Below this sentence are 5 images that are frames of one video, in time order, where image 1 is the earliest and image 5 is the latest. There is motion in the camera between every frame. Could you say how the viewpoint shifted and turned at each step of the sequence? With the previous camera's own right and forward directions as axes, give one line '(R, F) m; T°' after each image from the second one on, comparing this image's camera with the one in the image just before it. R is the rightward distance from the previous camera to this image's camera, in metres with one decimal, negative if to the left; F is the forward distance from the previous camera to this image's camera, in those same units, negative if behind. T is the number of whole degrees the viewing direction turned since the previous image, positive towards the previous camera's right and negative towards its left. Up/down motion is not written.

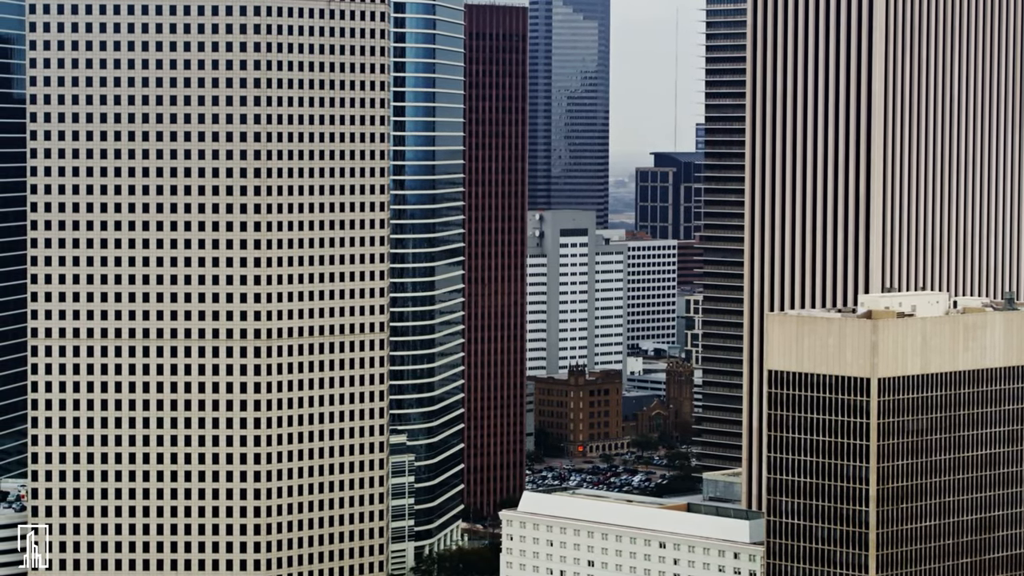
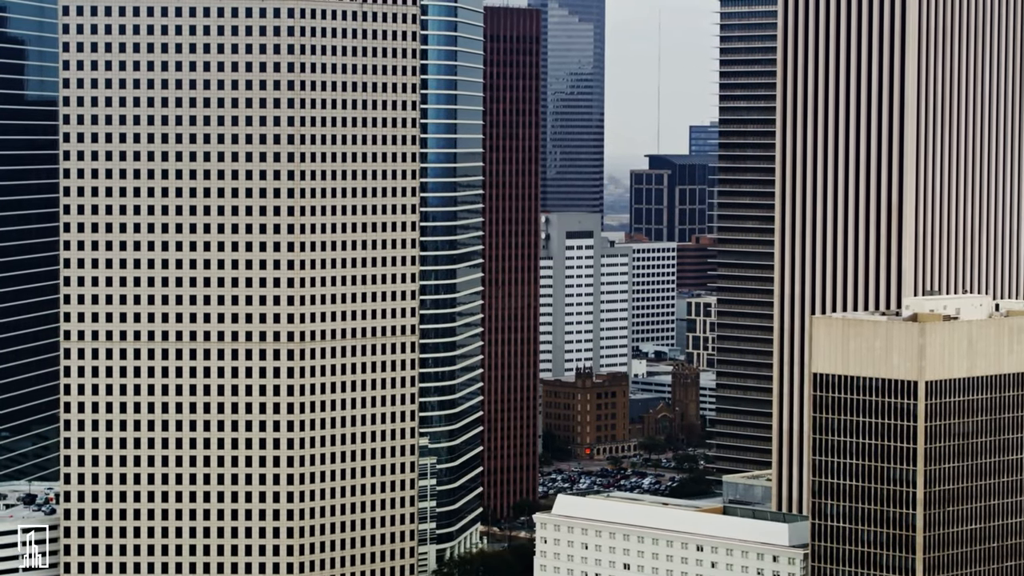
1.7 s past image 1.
(-6.6, +0.5) m; +1°
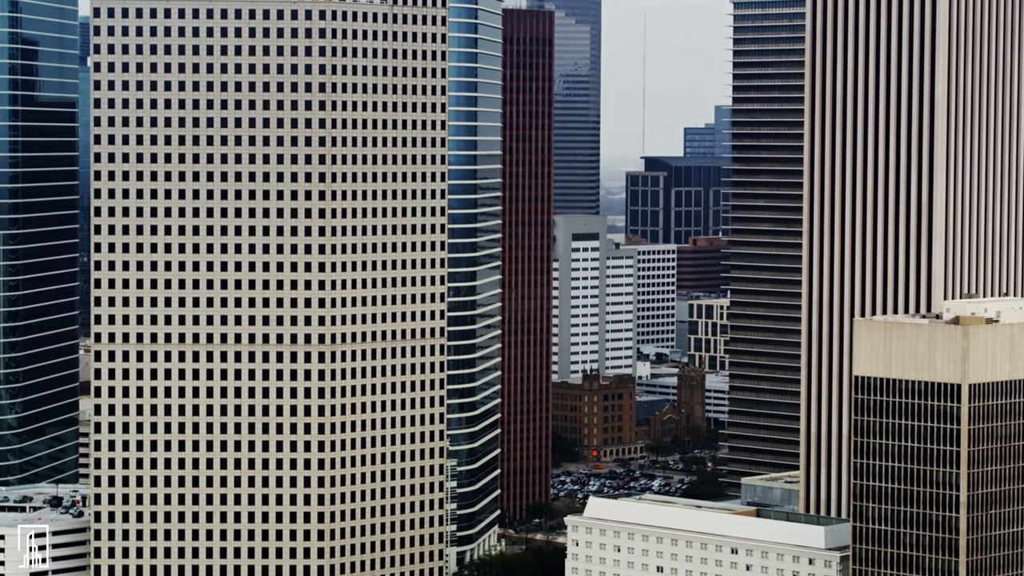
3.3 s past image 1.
(-6.0, +0.3) m; +1°
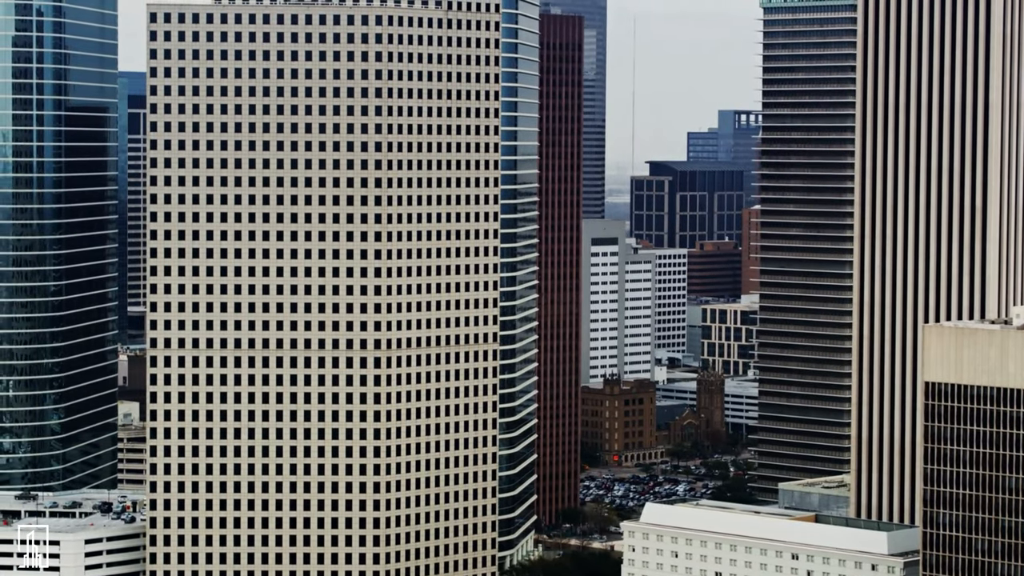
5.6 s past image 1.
(-8.6, +0.4) m; +1°
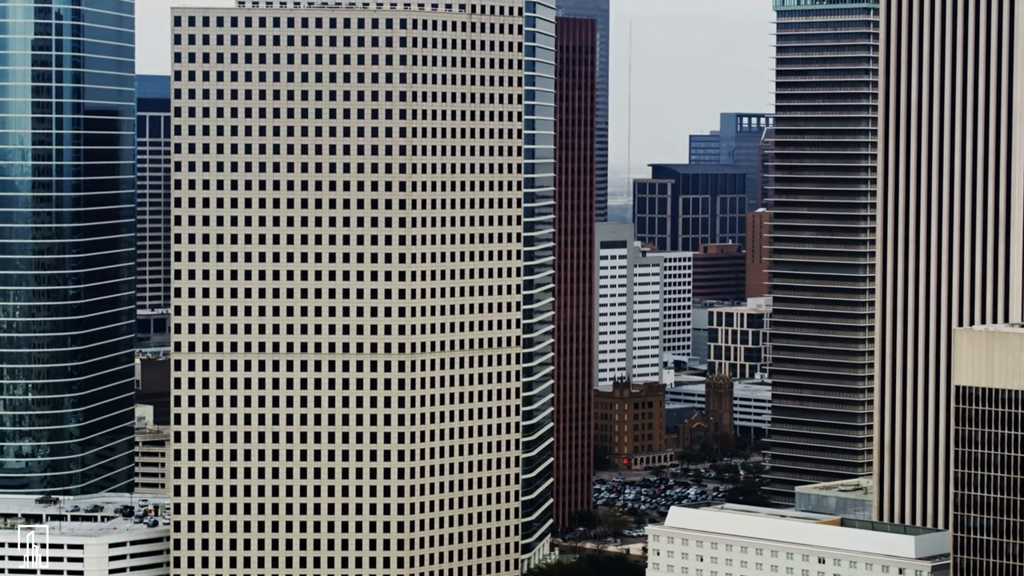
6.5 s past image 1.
(-3.7, +0.3) m; 0°
